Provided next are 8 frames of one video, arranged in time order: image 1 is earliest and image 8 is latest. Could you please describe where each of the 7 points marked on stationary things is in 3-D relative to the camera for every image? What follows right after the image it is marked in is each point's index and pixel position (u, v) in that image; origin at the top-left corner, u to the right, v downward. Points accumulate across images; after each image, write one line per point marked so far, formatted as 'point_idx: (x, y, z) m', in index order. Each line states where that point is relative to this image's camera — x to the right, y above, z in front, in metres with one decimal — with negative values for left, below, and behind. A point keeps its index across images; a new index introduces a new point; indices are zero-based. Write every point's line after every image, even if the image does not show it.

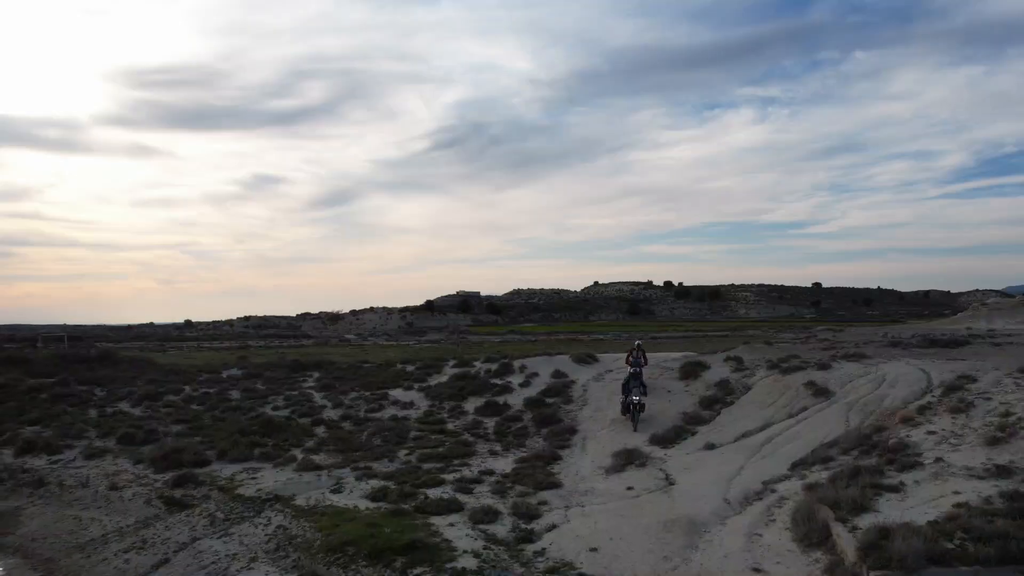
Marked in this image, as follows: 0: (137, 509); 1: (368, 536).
0: (-10.0, -5.9, +17.0) m
1: (-2.9, -5.3, +13.5) m
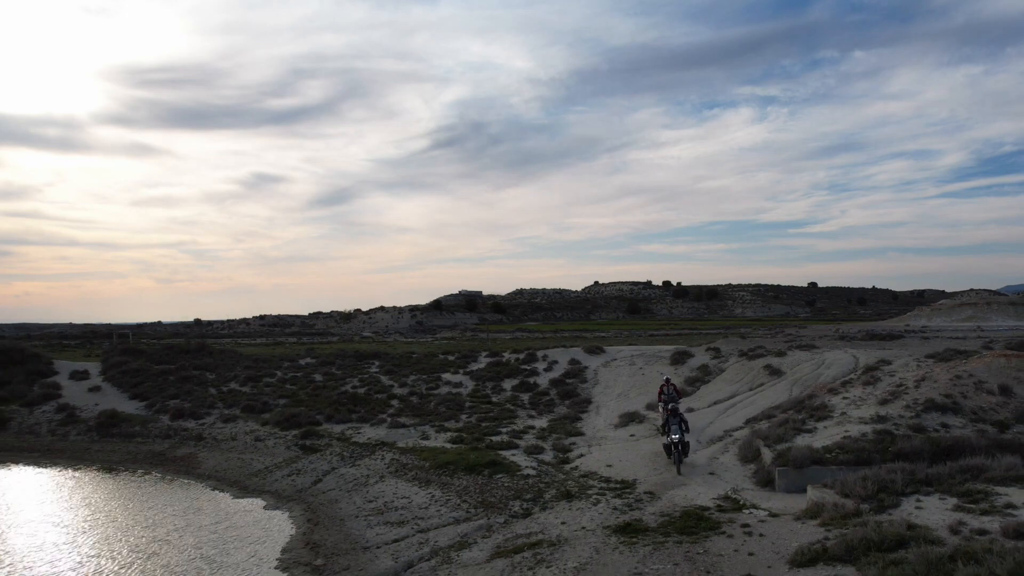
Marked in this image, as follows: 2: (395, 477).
0: (-8.7, -6.1, +23.8) m
1: (-1.5, -5.6, +20.3) m
2: (-3.7, -6.0, +20.1) m
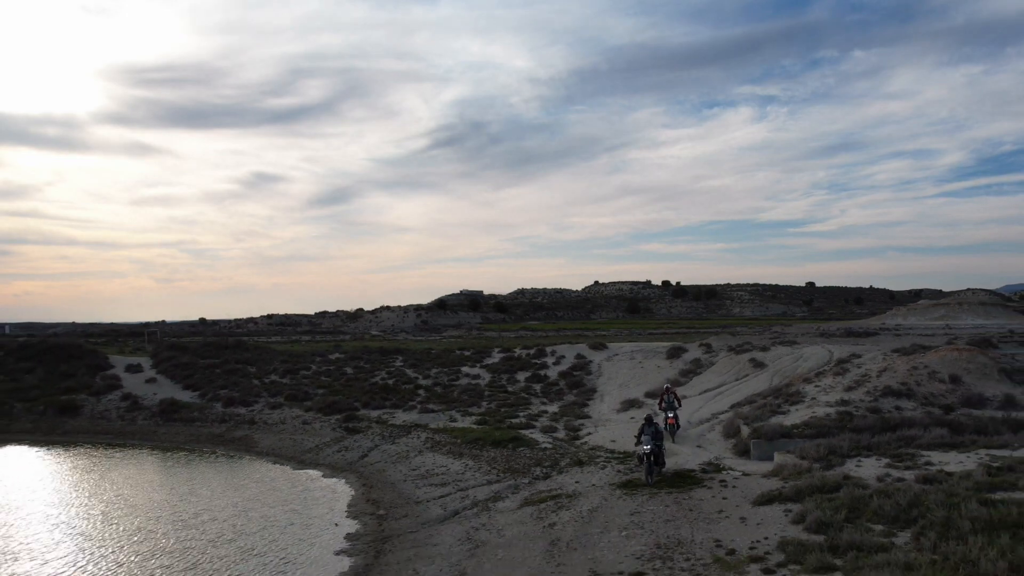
0: (-8.0, -6.2, +27.4) m
1: (-0.8, -5.7, +23.9) m
2: (-3.0, -6.1, +23.6) m
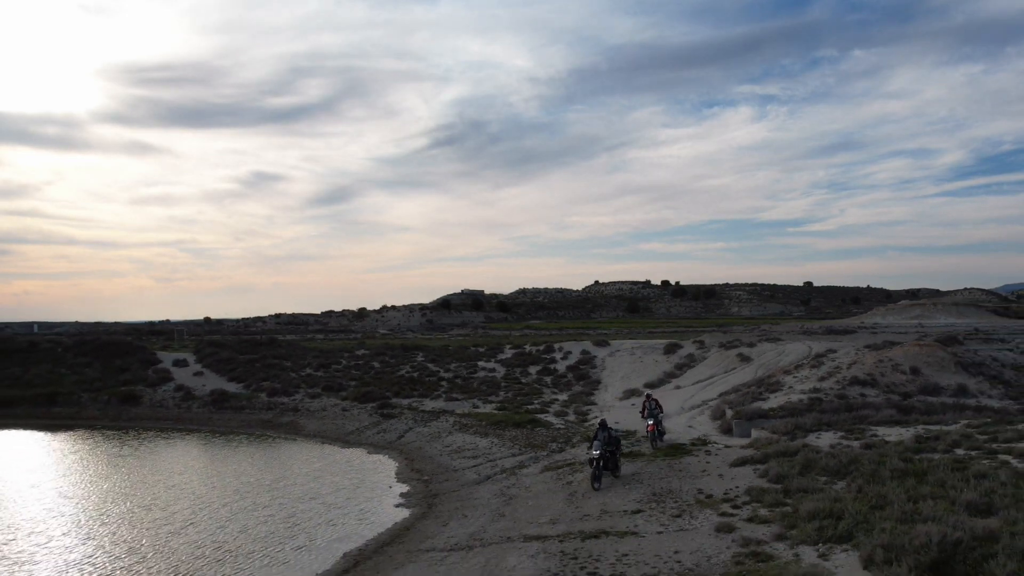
0: (-7.2, -6.4, +31.2) m
1: (-0.1, -5.8, +27.7) m
2: (-2.2, -6.2, +27.4) m
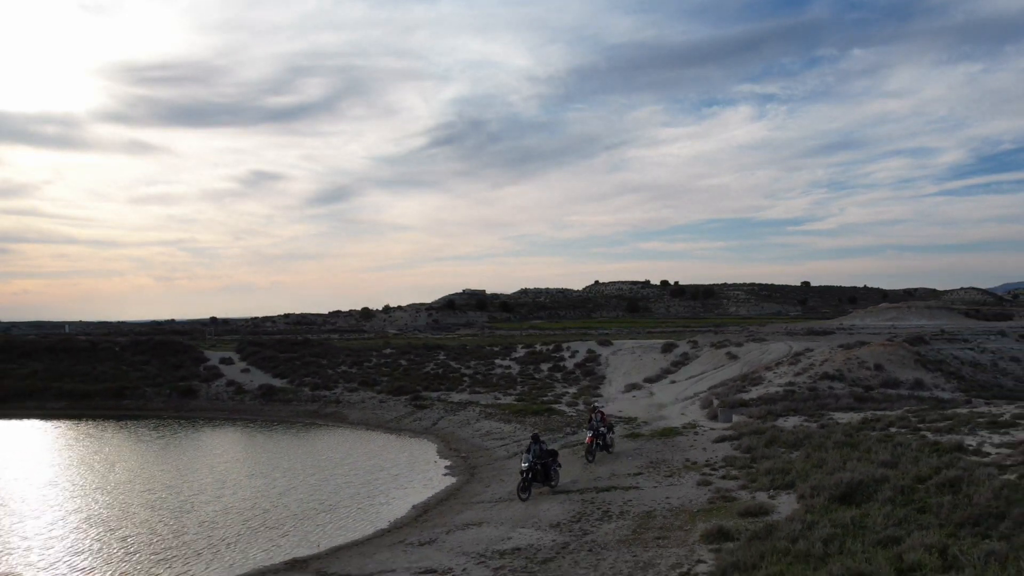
0: (-6.3, -6.8, +35.8) m
1: (+0.9, -6.2, +32.3) m
2: (-1.3, -6.6, +32.1) m
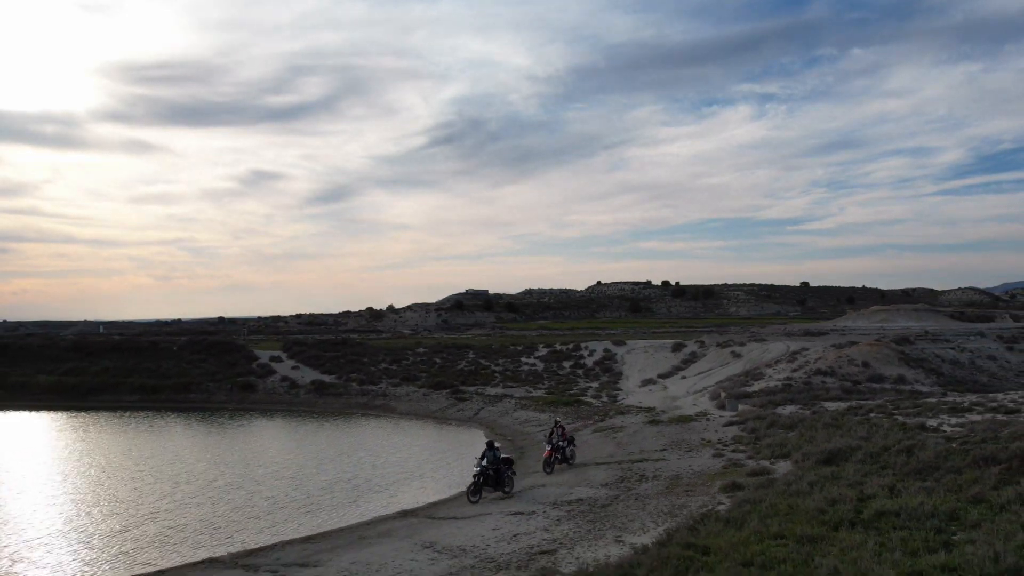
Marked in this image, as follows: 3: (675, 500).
0: (-4.4, -7.2, +40.4) m
1: (+2.8, -6.6, +37.0) m
2: (+0.6, -7.0, +36.7) m
3: (+4.7, -6.1, +18.2) m
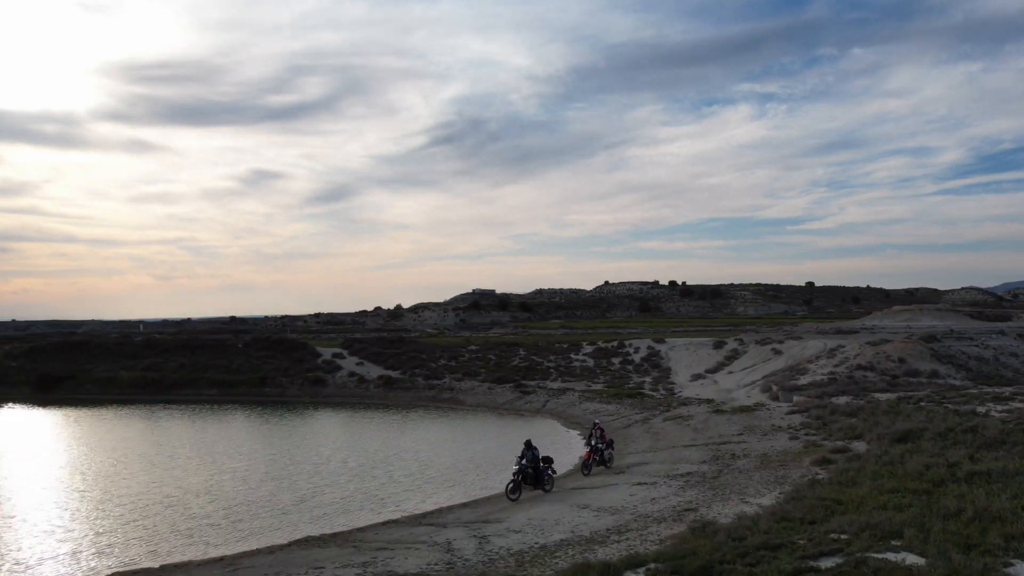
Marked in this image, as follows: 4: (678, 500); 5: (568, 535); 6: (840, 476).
0: (-0.2, -7.3, +43.5) m
1: (+6.9, -6.7, +40.1) m
2: (+4.8, -7.1, +39.8) m
3: (+8.9, -6.2, +21.3) m
4: (+5.0, -6.4, +18.9) m
5: (+1.4, -6.2, +15.9) m
6: (+9.7, -5.5, +18.6) m
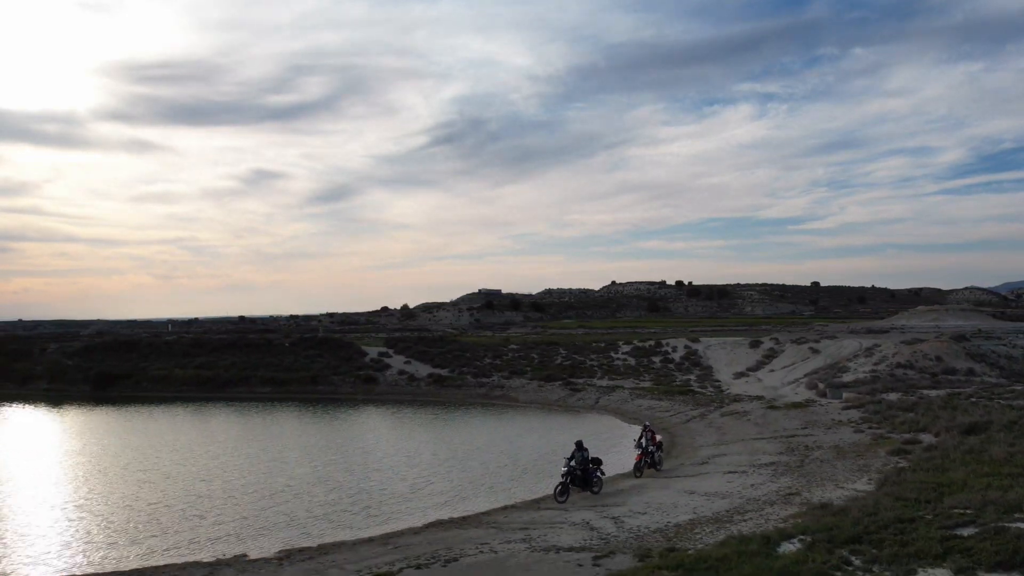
0: (+3.4, -7.4, +45.1) m
1: (+10.5, -6.8, +41.7) m
2: (+8.4, -7.2, +41.4) m
3: (+12.5, -6.3, +22.9) m
4: (+8.6, -6.5, +20.6) m
5: (+5.0, -6.3, +17.5) m
6: (+13.3, -5.6, +20.2) m
